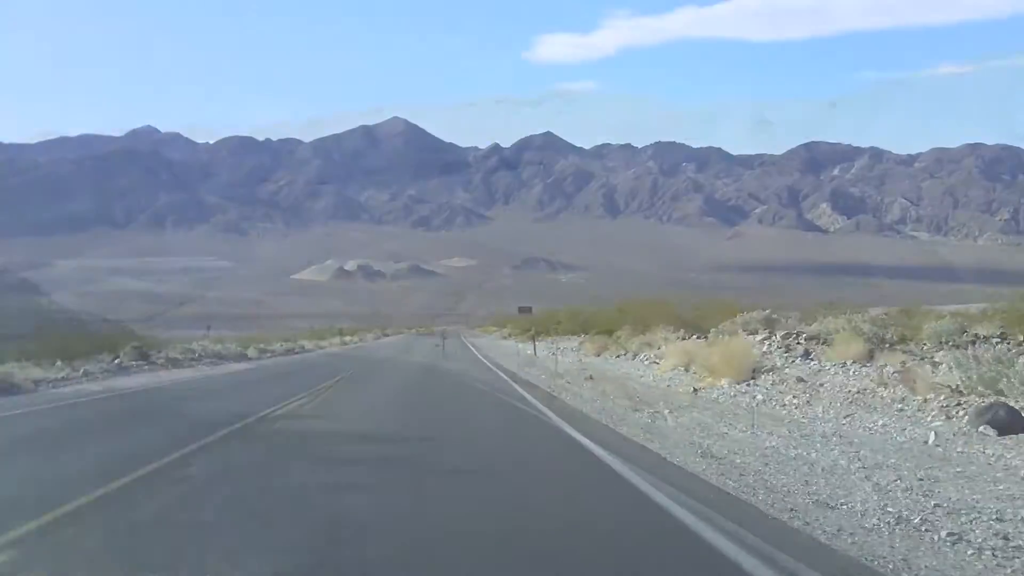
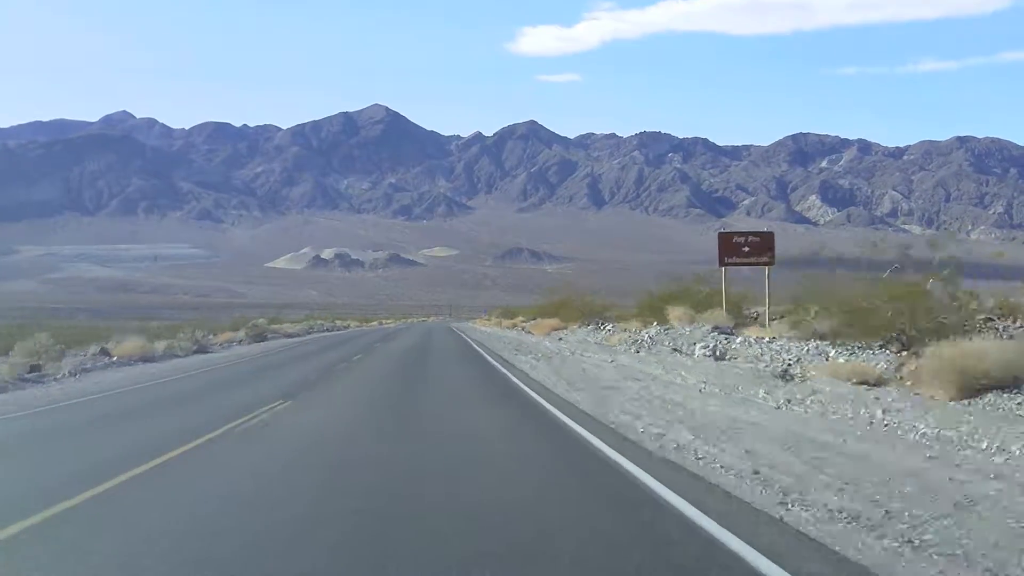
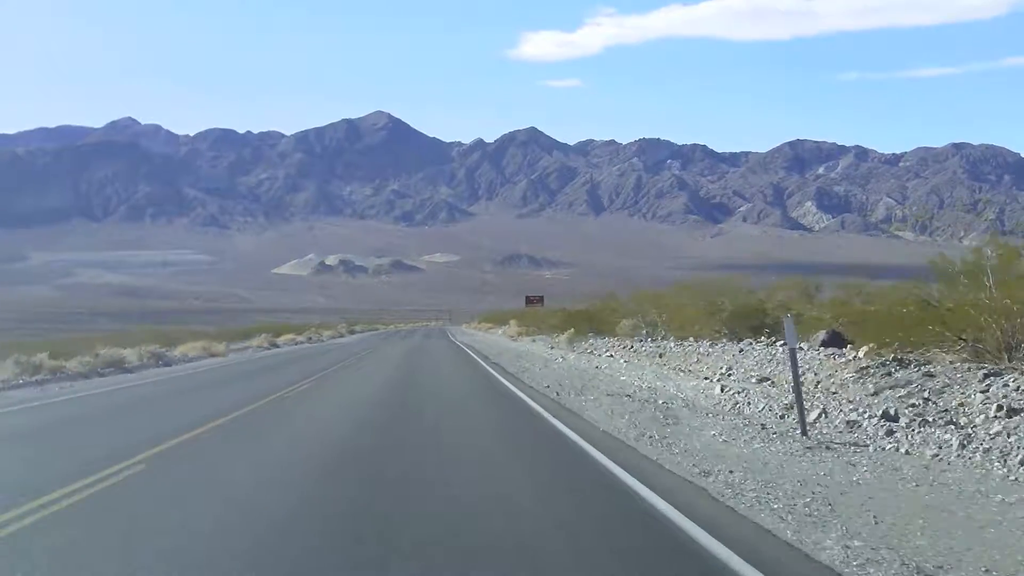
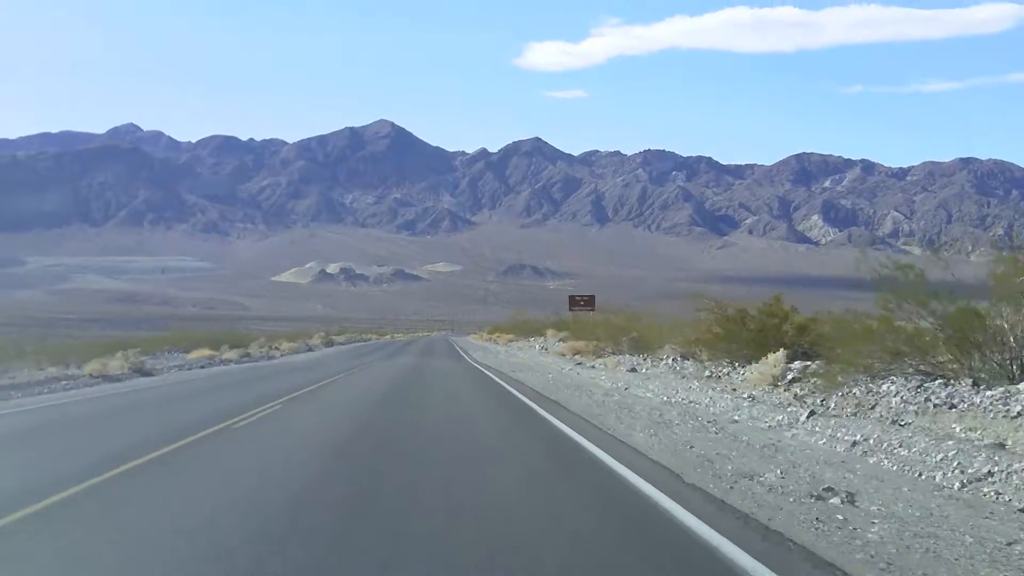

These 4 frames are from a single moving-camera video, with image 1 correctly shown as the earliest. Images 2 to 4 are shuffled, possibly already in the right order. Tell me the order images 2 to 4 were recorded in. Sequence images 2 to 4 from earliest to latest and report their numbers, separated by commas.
3, 4, 2
